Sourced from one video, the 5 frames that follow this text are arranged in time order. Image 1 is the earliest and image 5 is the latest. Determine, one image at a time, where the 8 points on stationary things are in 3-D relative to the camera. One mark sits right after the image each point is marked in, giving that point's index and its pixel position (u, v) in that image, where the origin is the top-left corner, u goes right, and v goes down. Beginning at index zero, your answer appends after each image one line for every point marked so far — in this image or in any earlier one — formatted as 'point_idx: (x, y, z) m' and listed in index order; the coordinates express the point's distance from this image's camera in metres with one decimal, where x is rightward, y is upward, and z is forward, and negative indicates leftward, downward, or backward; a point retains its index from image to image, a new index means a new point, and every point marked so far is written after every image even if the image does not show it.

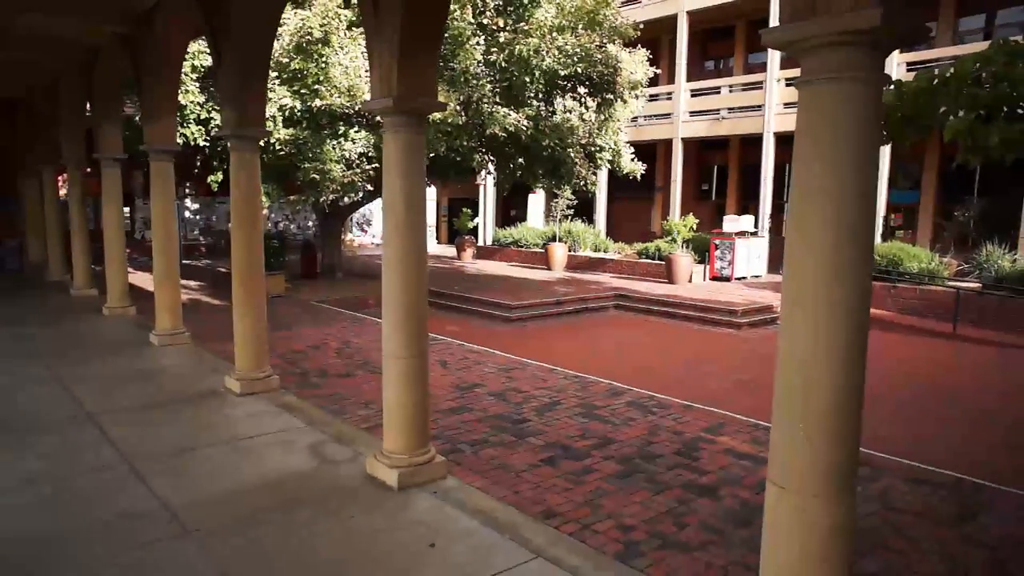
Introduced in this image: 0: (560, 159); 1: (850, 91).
0: (+0.9, +2.5, +13.6) m
1: (+1.3, +0.8, +2.6) m
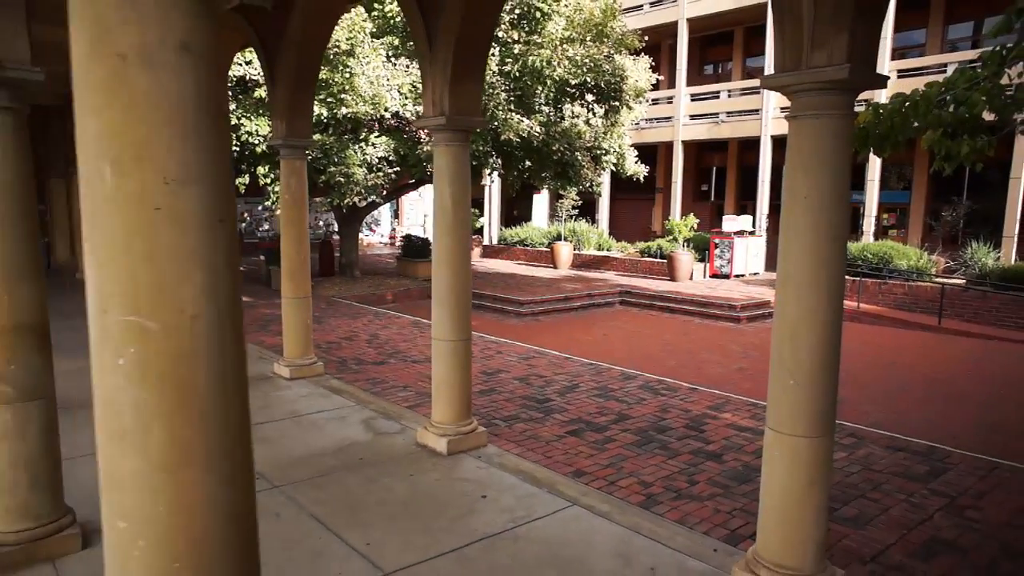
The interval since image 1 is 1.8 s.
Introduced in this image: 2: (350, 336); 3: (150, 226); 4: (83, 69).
0: (+1.2, +2.6, +14.4) m
1: (+1.6, +0.8, +3.4) m
2: (-2.5, -0.7, +10.5) m
3: (-0.7, +0.1, +1.4) m
4: (-0.9, +0.4, +1.4) m
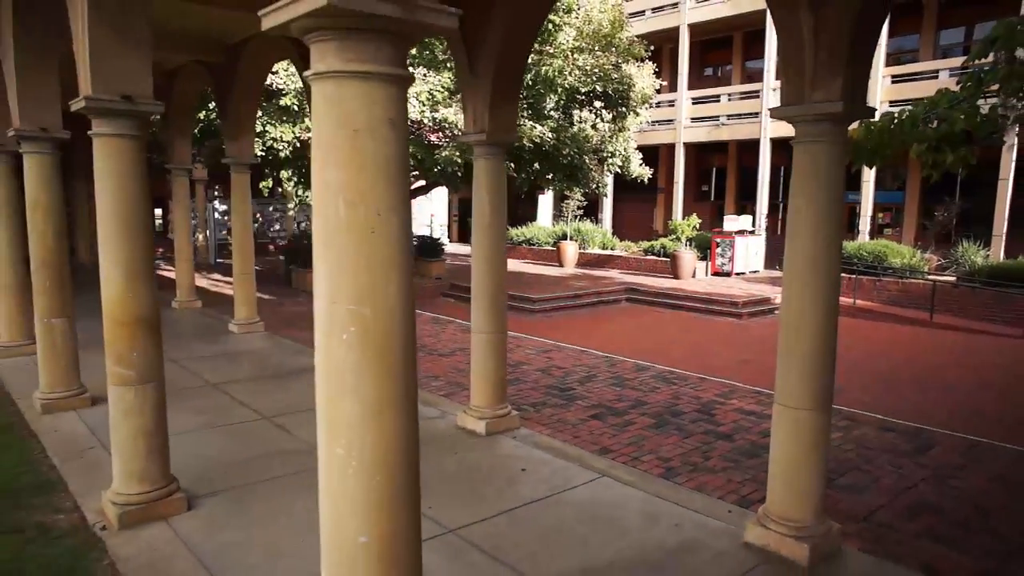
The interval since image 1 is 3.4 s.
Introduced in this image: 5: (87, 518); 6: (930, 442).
0: (+1.4, +2.7, +15.0) m
1: (+1.9, +0.8, +4.1) m
2: (-2.2, -0.7, +11.2) m
3: (-0.4, +0.1, +2.1) m
4: (-0.6, +0.4, +2.1) m
5: (-2.9, -1.5, +4.6) m
6: (+3.9, -1.4, +6.4) m
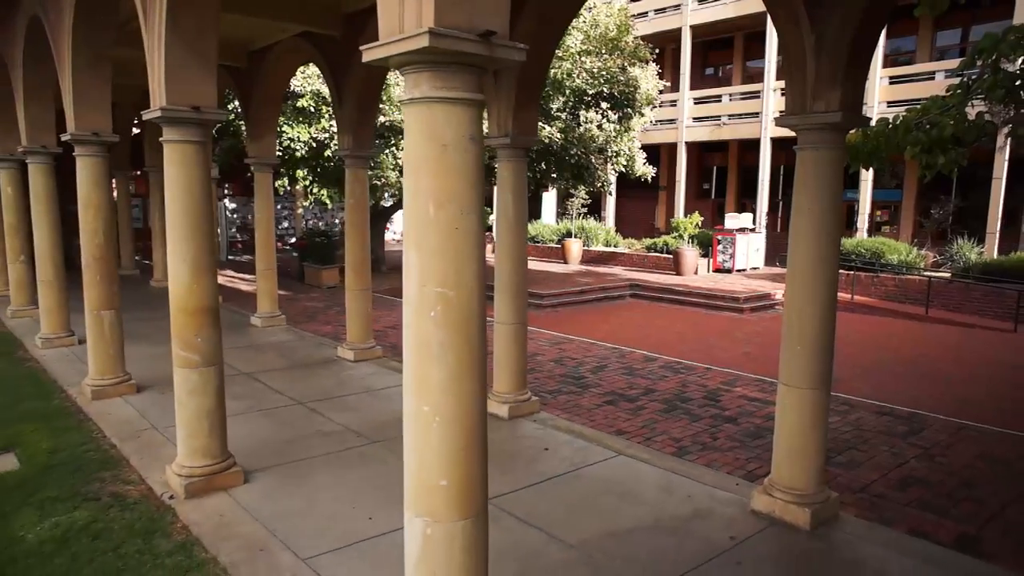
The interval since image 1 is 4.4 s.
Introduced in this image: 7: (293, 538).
0: (+1.6, +2.8, +15.5) m
1: (+2.1, +0.9, +4.6) m
2: (-2.0, -0.6, +11.7) m
3: (-0.2, +0.2, +2.5) m
4: (-0.3, +0.5, +2.5) m
5: (-2.6, -1.5, +5.1) m
6: (+4.1, -1.4, +6.9) m
7: (-1.4, -1.6, +4.4) m
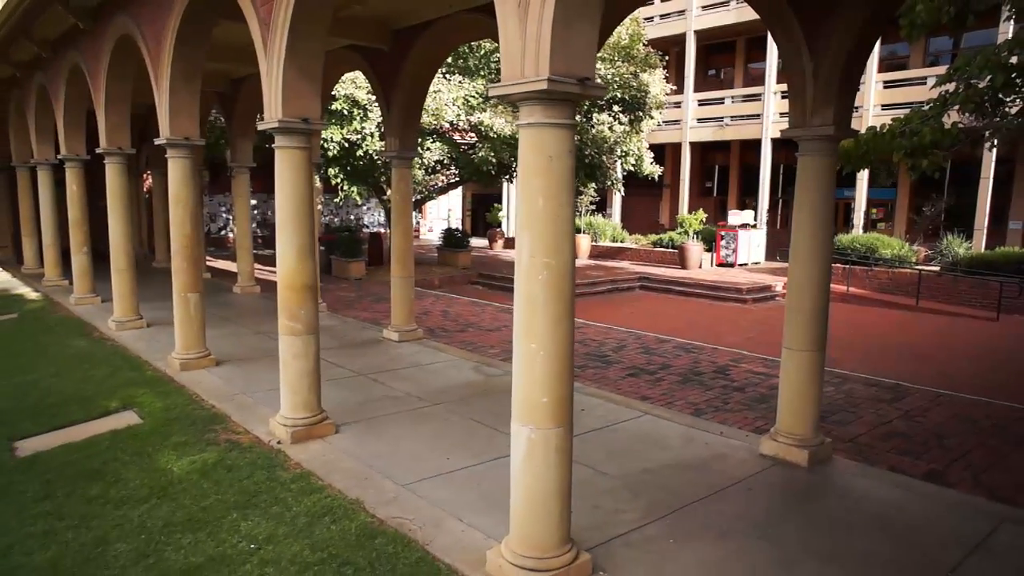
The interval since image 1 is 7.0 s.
0: (+2.0, +3.0, +16.5) m
1: (+2.5, +1.0, +5.6) m
2: (-1.6, -0.4, +12.7) m
3: (+0.2, +0.3, +3.6) m
4: (+0.1, +0.6, +3.5) m
5: (-2.2, -1.3, +6.1) m
6: (+4.5, -1.2, +7.9) m
7: (-1.0, -1.4, +5.4) m
